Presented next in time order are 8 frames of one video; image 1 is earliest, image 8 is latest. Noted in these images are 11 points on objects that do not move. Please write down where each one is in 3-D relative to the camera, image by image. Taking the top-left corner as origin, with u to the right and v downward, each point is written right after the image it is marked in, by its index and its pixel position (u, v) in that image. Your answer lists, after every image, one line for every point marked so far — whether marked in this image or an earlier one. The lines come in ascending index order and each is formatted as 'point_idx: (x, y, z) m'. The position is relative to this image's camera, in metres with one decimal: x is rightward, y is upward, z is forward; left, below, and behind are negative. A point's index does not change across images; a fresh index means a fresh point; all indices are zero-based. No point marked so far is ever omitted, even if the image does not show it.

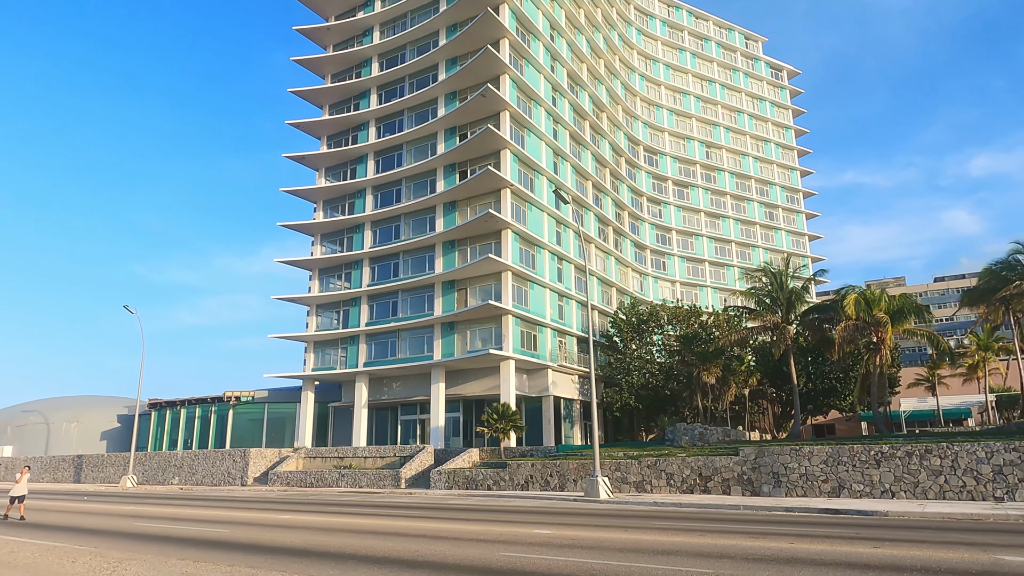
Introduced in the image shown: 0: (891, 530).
0: (+8.6, -5.4, +15.0) m
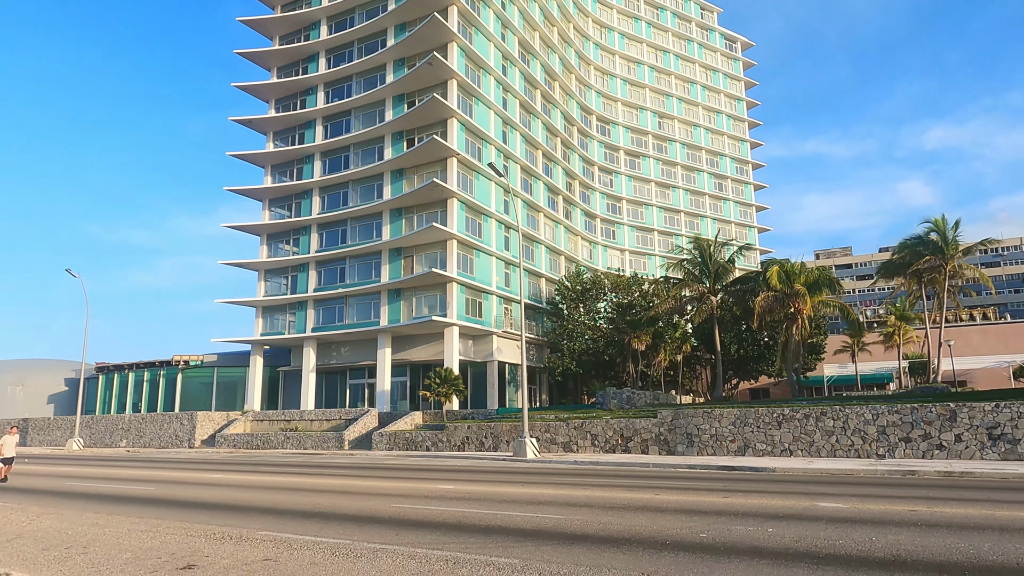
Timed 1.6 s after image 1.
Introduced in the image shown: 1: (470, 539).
0: (+6.4, -4.9, +16.6) m
1: (-0.5, -3.1, +8.1) m
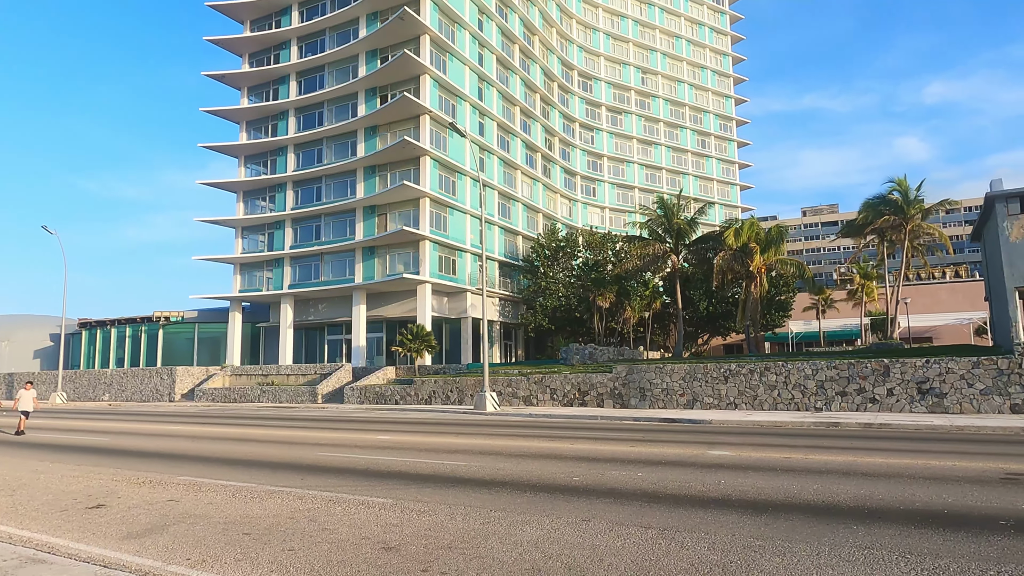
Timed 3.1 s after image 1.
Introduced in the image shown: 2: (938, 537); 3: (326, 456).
0: (+4.9, -3.9, +17.6) m
1: (-2.0, -2.6, +8.9) m
2: (+3.6, -2.1, +5.6) m
3: (-3.7, -3.3, +13.2) m
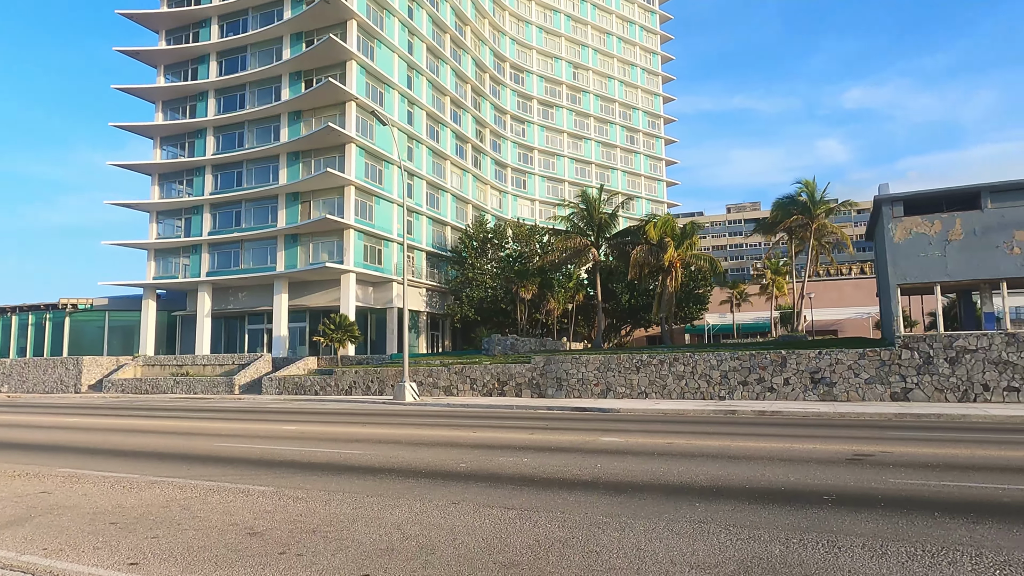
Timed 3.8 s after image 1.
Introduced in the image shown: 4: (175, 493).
0: (+2.4, -3.7, +18.3) m
1: (-3.6, -2.5, +9.0) m
2: (+2.3, -2.1, +6.1) m
3: (-5.7, -3.1, +13.1) m
4: (-4.0, -2.4, +7.8) m
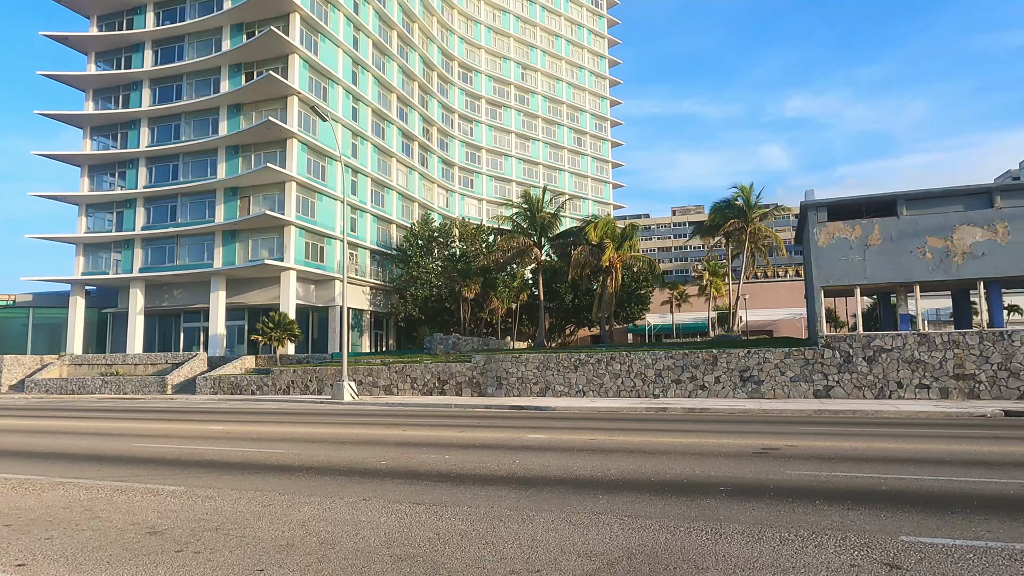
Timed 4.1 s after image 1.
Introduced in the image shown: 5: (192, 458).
0: (+0.6, -3.7, +18.5) m
1: (-4.6, -2.4, +8.8) m
2: (+1.4, -2.1, +6.4) m
3: (-7.1, -3.1, +12.7) m
4: (-5.0, -2.4, +7.6) m
5: (-4.9, -2.6, +10.2) m
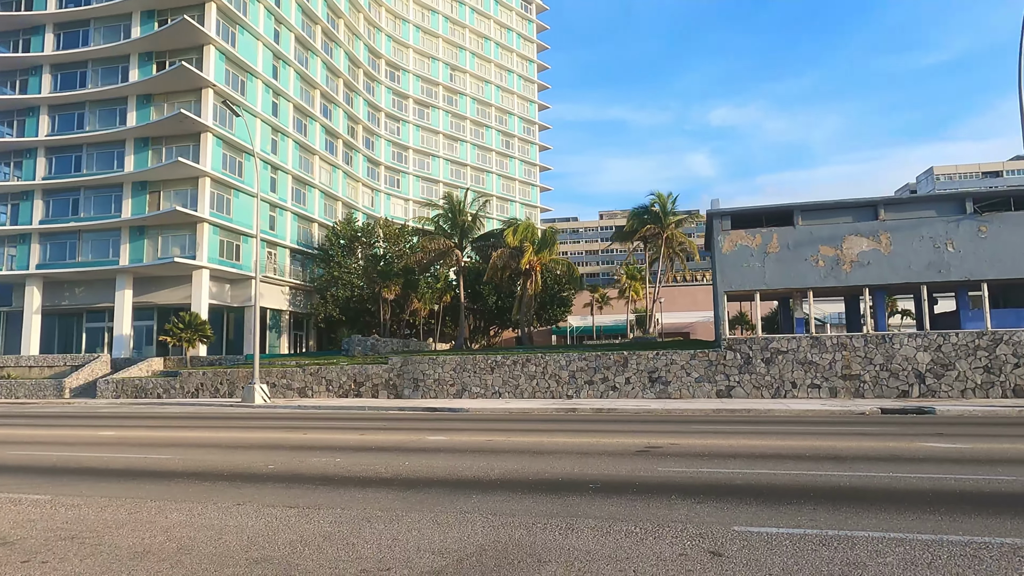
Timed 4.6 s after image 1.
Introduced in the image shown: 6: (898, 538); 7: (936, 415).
0: (-1.9, -3.7, +18.6) m
1: (-6.1, -2.4, +8.5) m
2: (+0.2, -2.1, +6.7) m
3: (-8.9, -3.0, +12.1) m
4: (-6.3, -2.4, +7.3) m
5: (-6.6, -2.6, +9.8) m
6: (+2.9, -1.9, +5.0) m
7: (+11.3, -3.4, +17.7) m
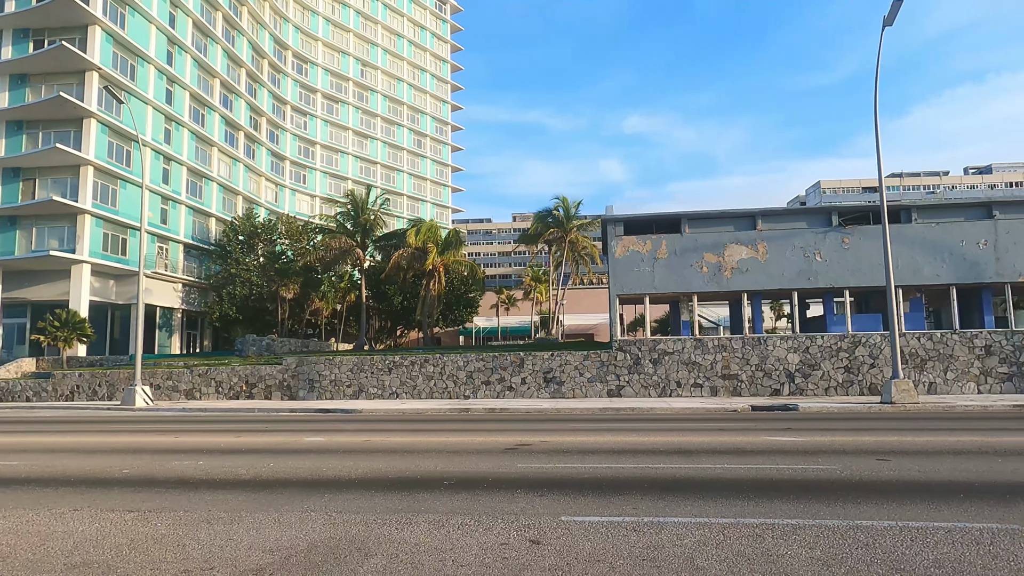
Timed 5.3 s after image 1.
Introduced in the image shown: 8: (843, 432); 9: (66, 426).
0: (-4.9, -3.7, +18.4) m
1: (-7.8, -2.4, +7.8) m
2: (-1.4, -2.2, +6.8) m
3: (-11.1, -2.9, +11.1) m
4: (-7.9, -2.3, +6.6) m
5: (-8.4, -2.6, +9.1) m
6: (+1.6, -2.0, +5.6) m
7: (+8.3, -3.6, +19.2) m
8: (+6.4, -2.8, +12.9) m
9: (-12.4, -3.8, +18.6) m
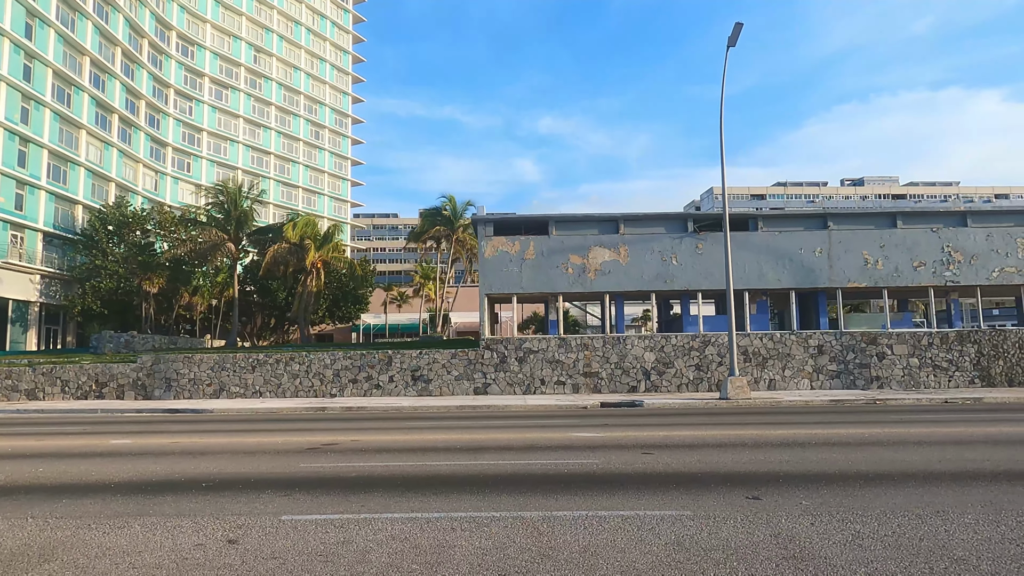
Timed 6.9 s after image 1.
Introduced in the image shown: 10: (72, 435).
0: (-9.1, -3.6, +17.8) m
1: (-10.6, -2.3, +6.9) m
2: (-4.0, -2.2, +6.8) m
3: (-14.2, -2.8, +9.7) m
4: (-10.5, -2.2, +5.6) m
5: (-11.3, -2.4, +8.1) m
6: (-0.9, -2.0, +5.9) m
7: (+3.9, -3.7, +20.3) m
8: (+2.9, -2.9, +13.8) m
9: (-16.5, -3.6, +17.0) m
10: (-9.5, -3.2, +14.6) m
